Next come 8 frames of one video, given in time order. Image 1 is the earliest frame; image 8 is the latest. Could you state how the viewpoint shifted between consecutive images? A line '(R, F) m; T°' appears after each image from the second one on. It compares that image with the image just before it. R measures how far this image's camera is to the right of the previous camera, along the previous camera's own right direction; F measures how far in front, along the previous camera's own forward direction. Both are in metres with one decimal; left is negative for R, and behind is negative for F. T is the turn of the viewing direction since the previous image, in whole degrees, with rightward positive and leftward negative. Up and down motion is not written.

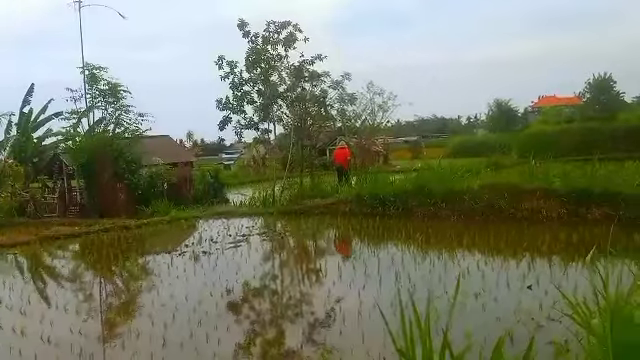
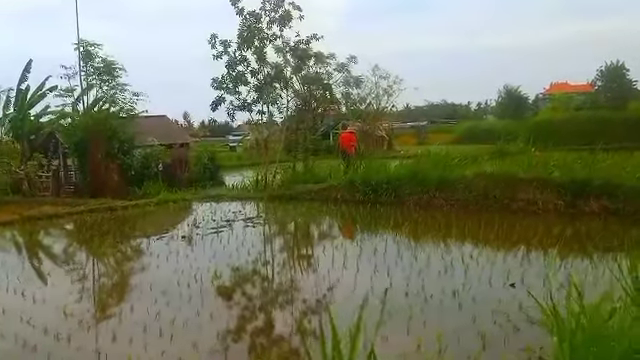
(+0.3, +0.3) m; -1°
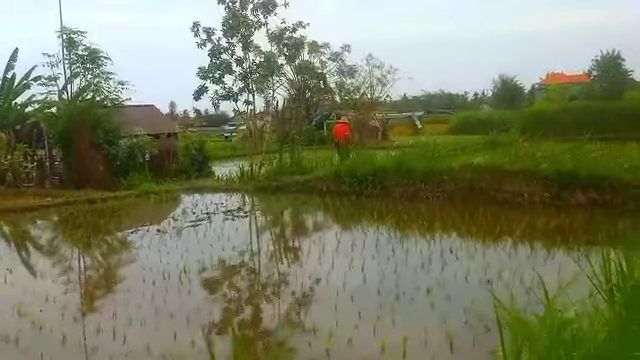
(+0.2, +0.2) m; 0°
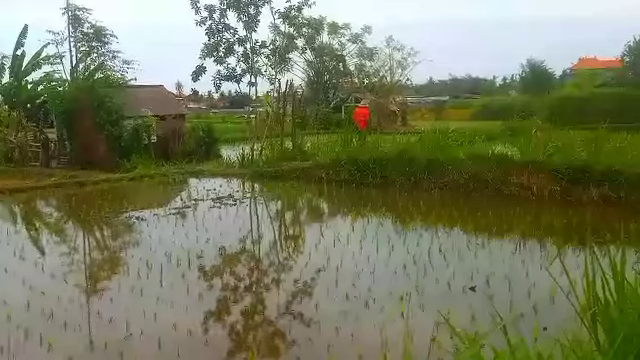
(+0.3, +0.4) m; -2°
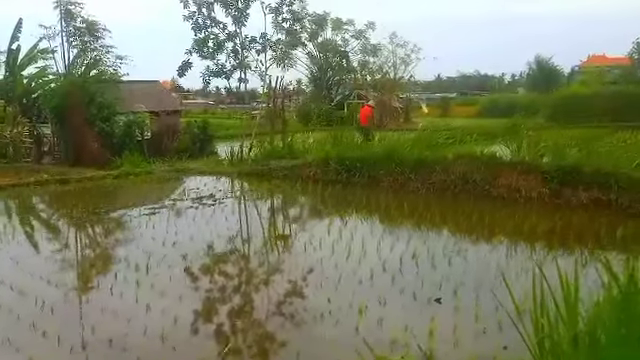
(+0.3, +0.2) m; -1°
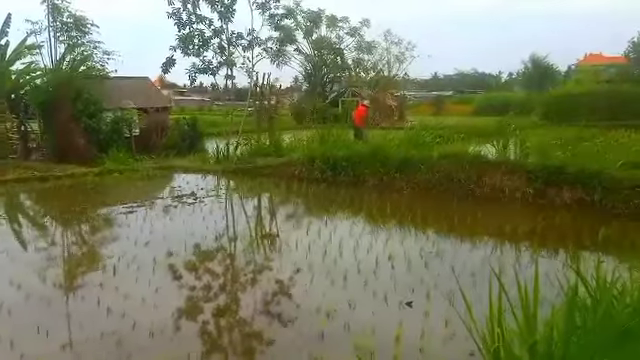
(+0.2, +0.1) m; 0°
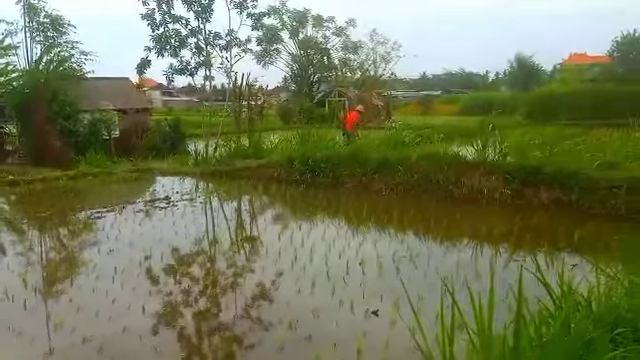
(+0.1, +0.1) m; +1°
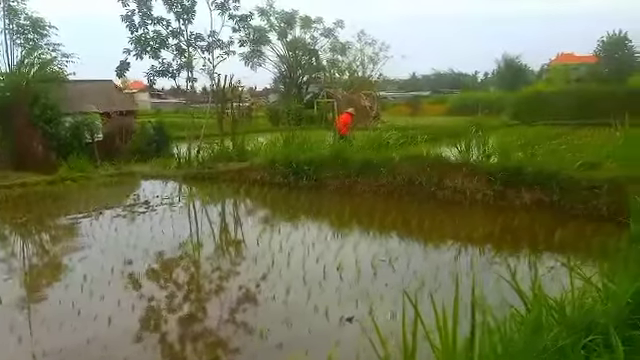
(+0.1, +0.1) m; +1°
